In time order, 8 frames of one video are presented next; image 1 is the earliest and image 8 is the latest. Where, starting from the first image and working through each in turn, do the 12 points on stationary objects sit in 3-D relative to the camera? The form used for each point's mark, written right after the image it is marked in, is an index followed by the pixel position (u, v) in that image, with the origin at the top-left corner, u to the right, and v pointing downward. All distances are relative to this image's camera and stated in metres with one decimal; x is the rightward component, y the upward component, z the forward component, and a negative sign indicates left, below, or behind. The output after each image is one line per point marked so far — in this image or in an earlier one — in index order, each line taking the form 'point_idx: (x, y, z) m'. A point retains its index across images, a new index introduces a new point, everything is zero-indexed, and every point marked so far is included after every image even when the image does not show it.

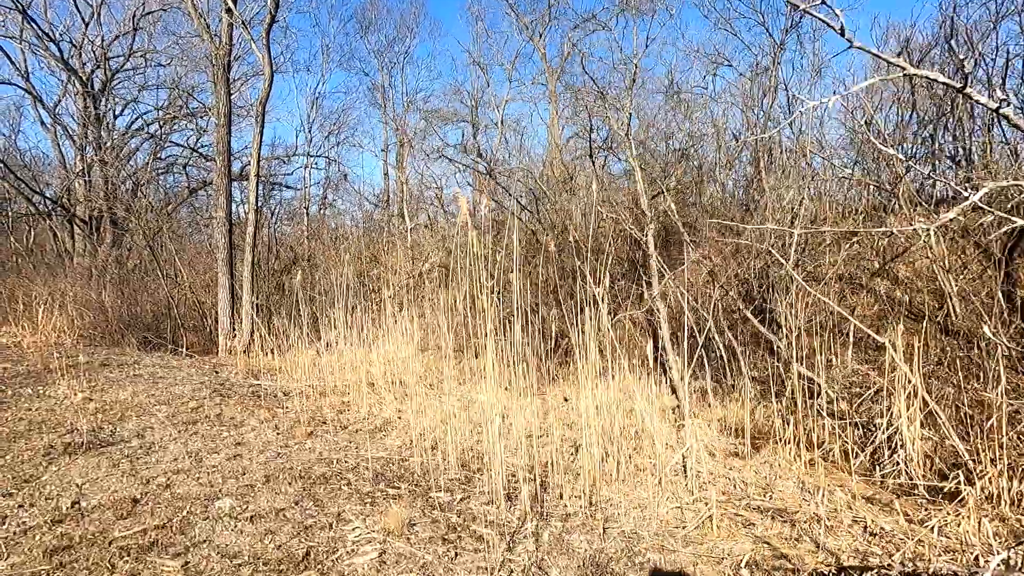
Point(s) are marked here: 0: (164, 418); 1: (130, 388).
0: (-2.6, -1.0, +4.0) m
1: (-3.6, -1.0, +5.1) m
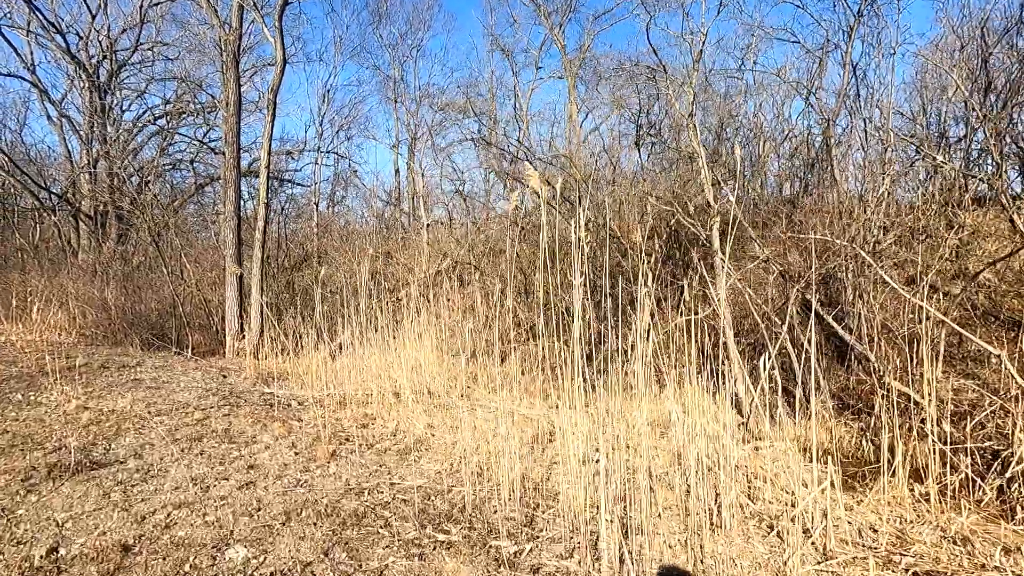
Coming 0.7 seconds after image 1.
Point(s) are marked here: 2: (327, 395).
0: (-2.3, -0.9, +3.5) m
1: (-3.3, -0.9, +4.6) m
2: (-1.6, -1.0, +4.8) m
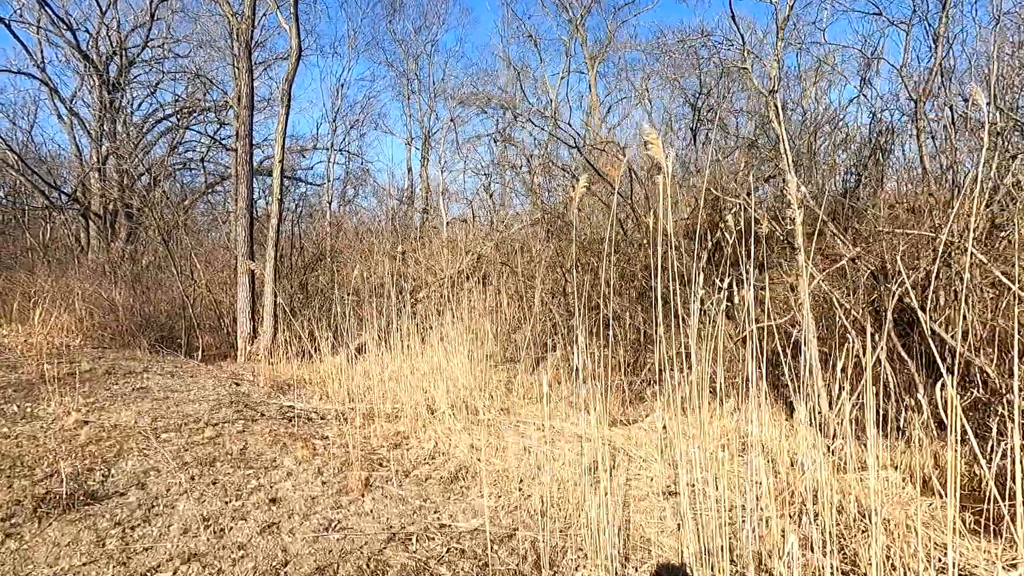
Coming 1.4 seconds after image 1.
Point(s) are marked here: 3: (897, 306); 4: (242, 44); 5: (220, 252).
0: (-1.9, -0.9, +3.1) m
1: (-2.9, -0.9, +4.2) m
2: (-1.3, -1.0, +4.3) m
3: (+2.6, -0.1, +3.6) m
4: (-4.3, +3.9, +8.6) m
5: (-5.8, +0.7, +10.6) m
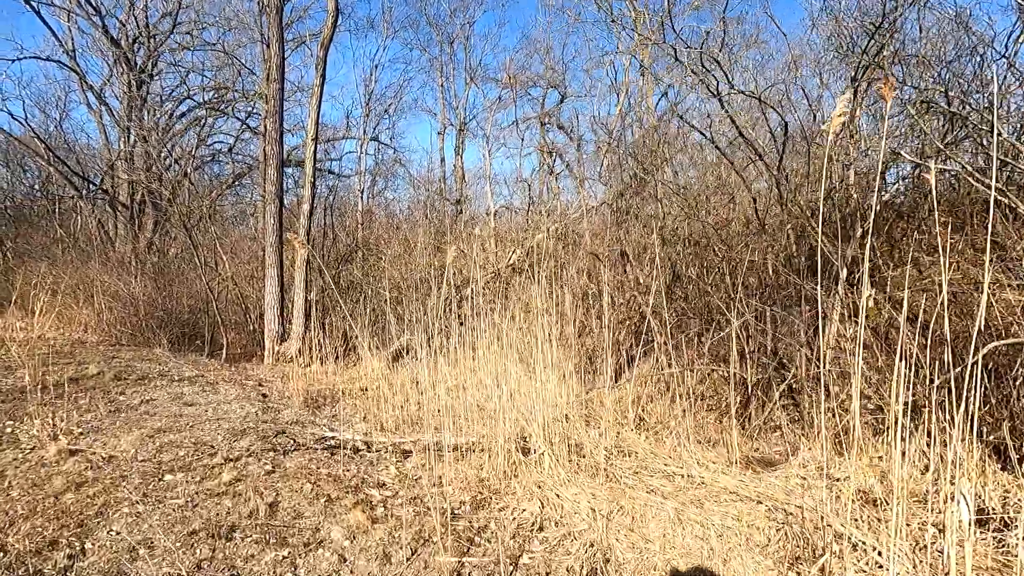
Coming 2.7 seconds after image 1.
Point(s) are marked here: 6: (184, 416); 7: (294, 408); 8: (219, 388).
0: (-1.4, -0.9, +2.2) m
1: (-2.3, -0.9, +3.3) m
2: (-0.6, -0.9, +3.4) m
3: (+3.2, -0.1, +2.5) m
4: (-3.4, +4.0, +7.7) m
5: (-4.8, +0.8, +9.8) m
6: (-2.3, -0.9, +3.7) m
7: (-1.7, -0.9, +4.2) m
8: (-2.6, -0.9, +4.9) m
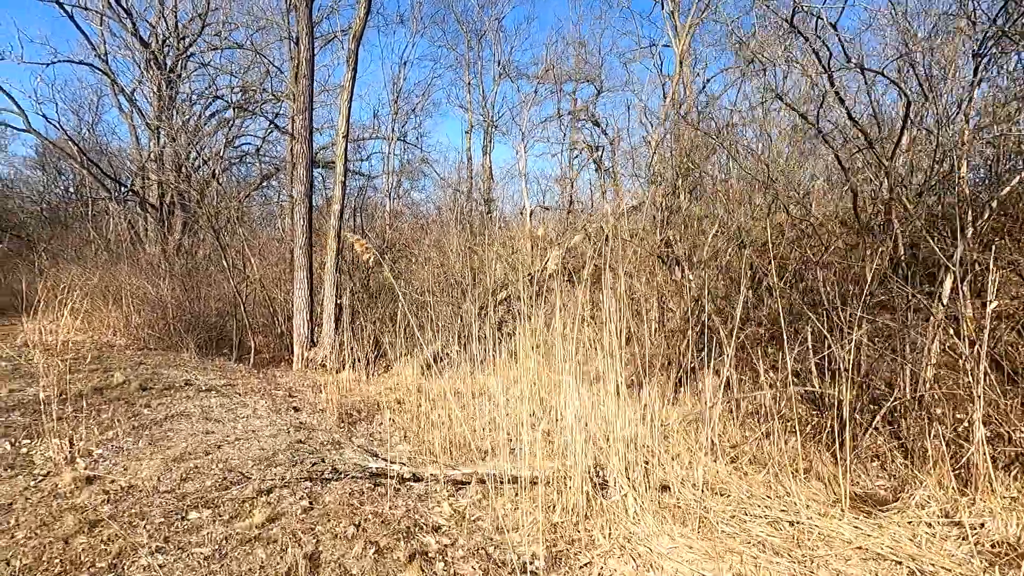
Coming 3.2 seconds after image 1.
0: (-1.1, -1.0, +1.8) m
1: (-1.9, -0.9, +3.0) m
2: (-0.3, -1.0, +3.0) m
3: (+3.5, -0.2, +2.0) m
4: (-2.9, +3.9, +7.4) m
5: (-4.2, +0.8, +9.6) m
6: (-1.9, -0.9, +3.4) m
7: (-1.3, -1.0, +3.9) m
8: (-2.2, -0.9, +4.6) m
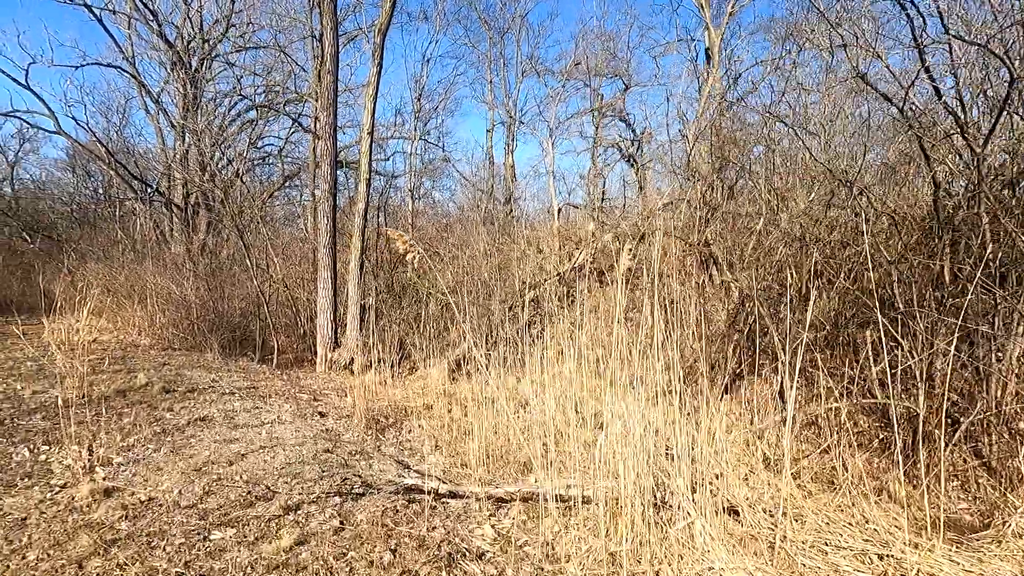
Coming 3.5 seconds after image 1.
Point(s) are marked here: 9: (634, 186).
0: (-0.9, -1.0, +1.6) m
1: (-1.7, -0.9, +2.8) m
2: (-0.1, -1.0, +2.8) m
3: (+3.7, -0.2, +1.7) m
4: (-2.5, +3.9, +7.3) m
5: (-3.8, +0.8, +9.5) m
6: (-1.7, -0.9, +3.2) m
7: (-1.1, -1.0, +3.7) m
8: (-2.0, -0.9, +4.4) m
9: (+1.4, +1.2, +6.4) m
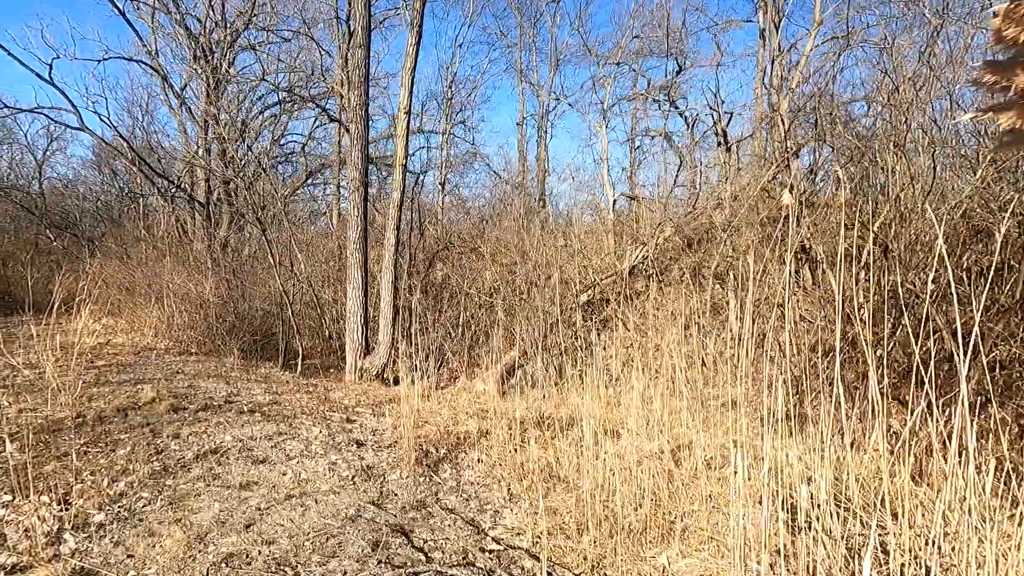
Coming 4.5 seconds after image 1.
0: (-0.5, -1.0, +0.8) m
1: (-1.3, -0.9, +2.1) m
2: (+0.4, -1.0, +2.0) m
3: (+4.2, -0.2, +0.7) m
4: (-1.9, +3.9, +6.6) m
5: (-3.1, +0.8, +8.8) m
6: (-1.2, -0.9, +2.5) m
7: (-0.6, -1.0, +2.9) m
8: (-1.4, -0.9, +3.7) m
9: (+2.0, +1.2, +5.5) m
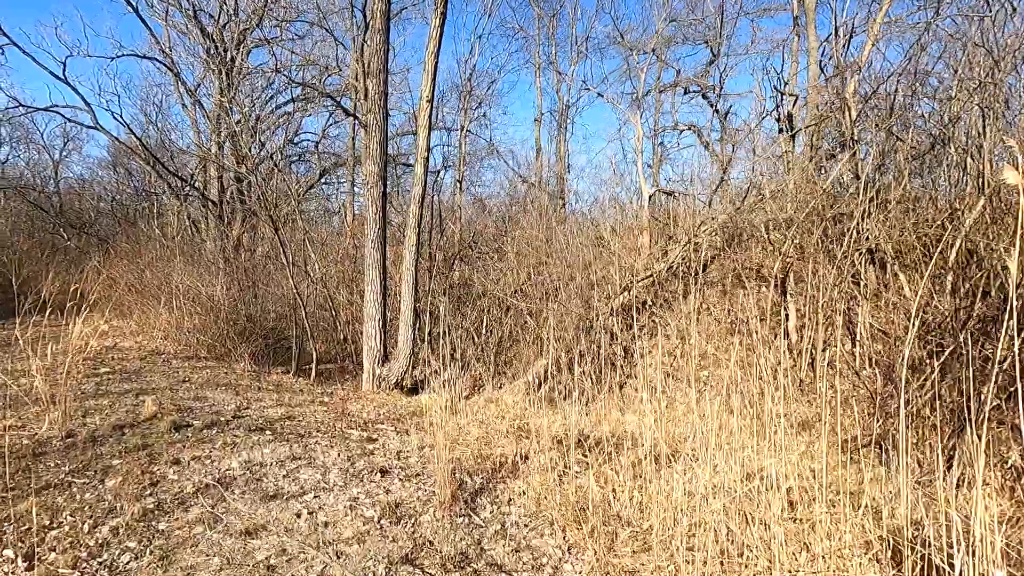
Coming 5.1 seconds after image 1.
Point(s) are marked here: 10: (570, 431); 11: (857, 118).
0: (-0.2, -1.0, +0.4) m
1: (-1.0, -0.9, +1.6) m
2: (+0.6, -1.0, +1.5) m
3: (+4.4, -0.3, +0.2) m
4: (-1.6, +3.9, +6.2) m
5: (-2.7, +0.8, +8.4) m
6: (-1.0, -1.0, +2.1) m
7: (-0.3, -1.0, +2.5) m
8: (-1.2, -1.0, +3.2) m
9: (+2.3, +1.2, +5.0) m
10: (+0.4, -1.1, +4.1) m
11: (+2.7, +1.4, +4.3) m
